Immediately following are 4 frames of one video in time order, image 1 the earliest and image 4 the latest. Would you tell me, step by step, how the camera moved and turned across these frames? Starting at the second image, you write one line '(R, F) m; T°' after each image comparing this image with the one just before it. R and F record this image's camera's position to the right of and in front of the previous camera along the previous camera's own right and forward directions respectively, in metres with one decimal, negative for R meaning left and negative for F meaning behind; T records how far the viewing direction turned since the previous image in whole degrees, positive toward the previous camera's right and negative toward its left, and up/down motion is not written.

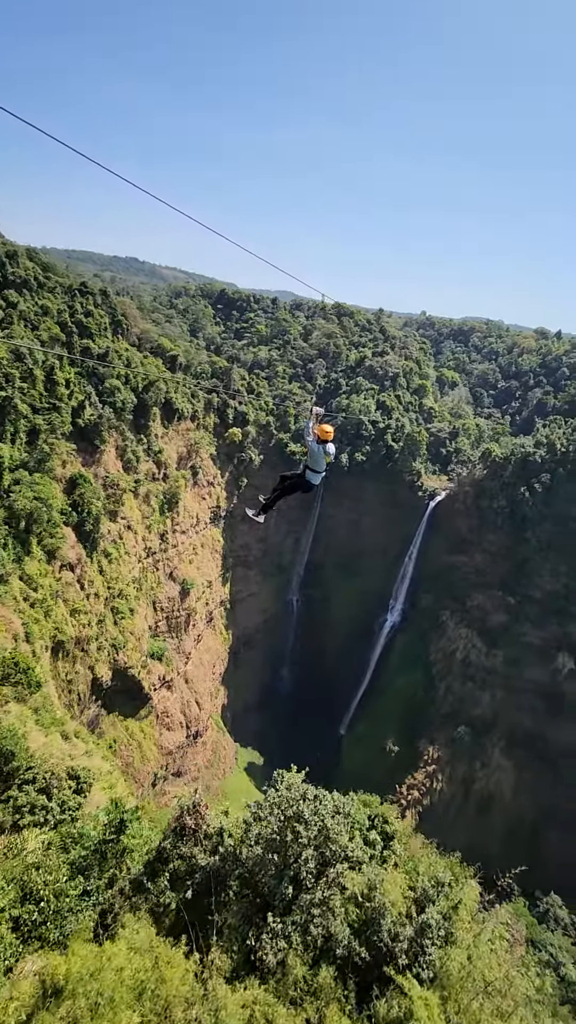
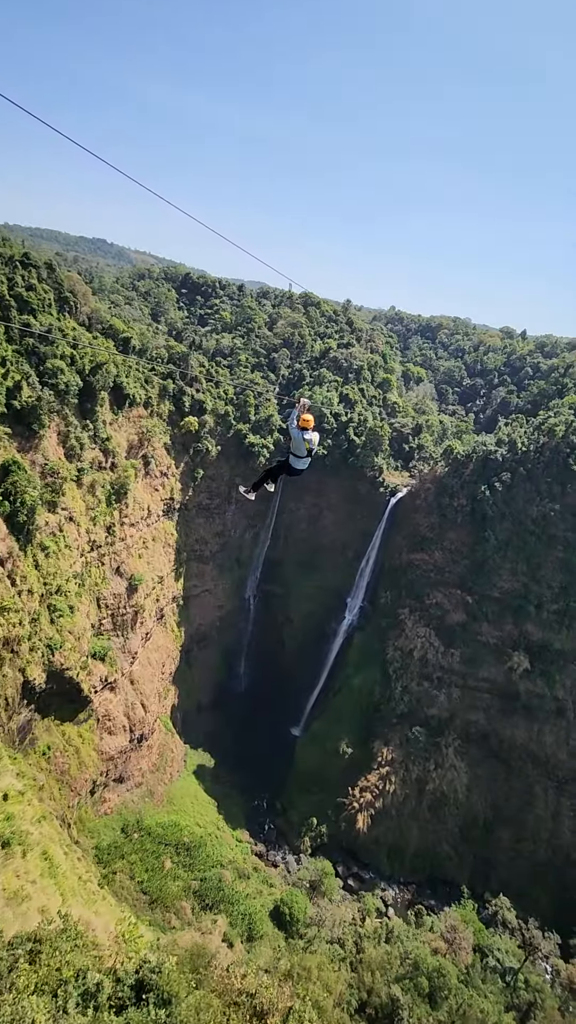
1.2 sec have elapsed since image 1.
(+0.7, +1.0) m; +3°
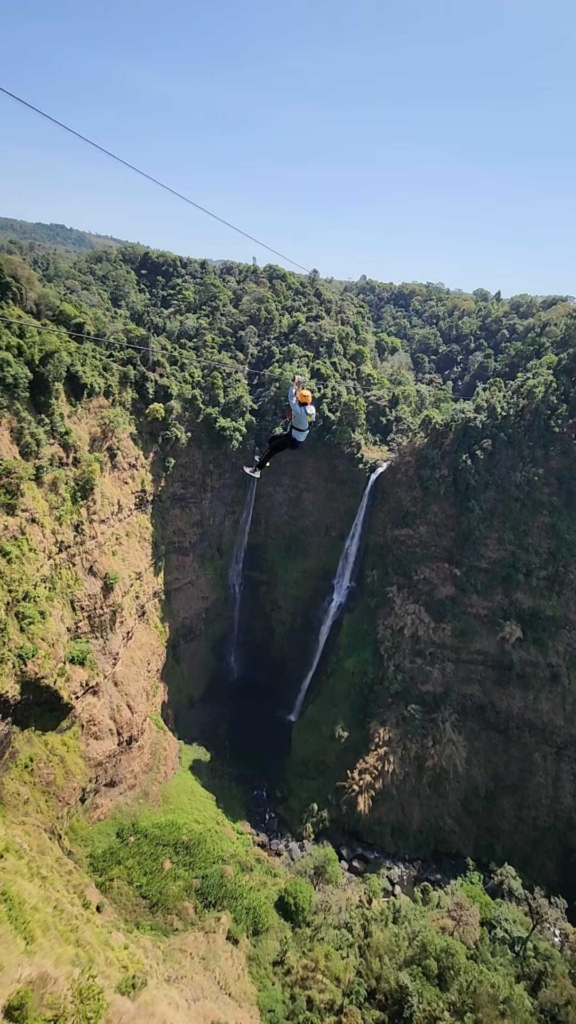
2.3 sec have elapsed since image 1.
(+0.5, +1.0) m; +1°
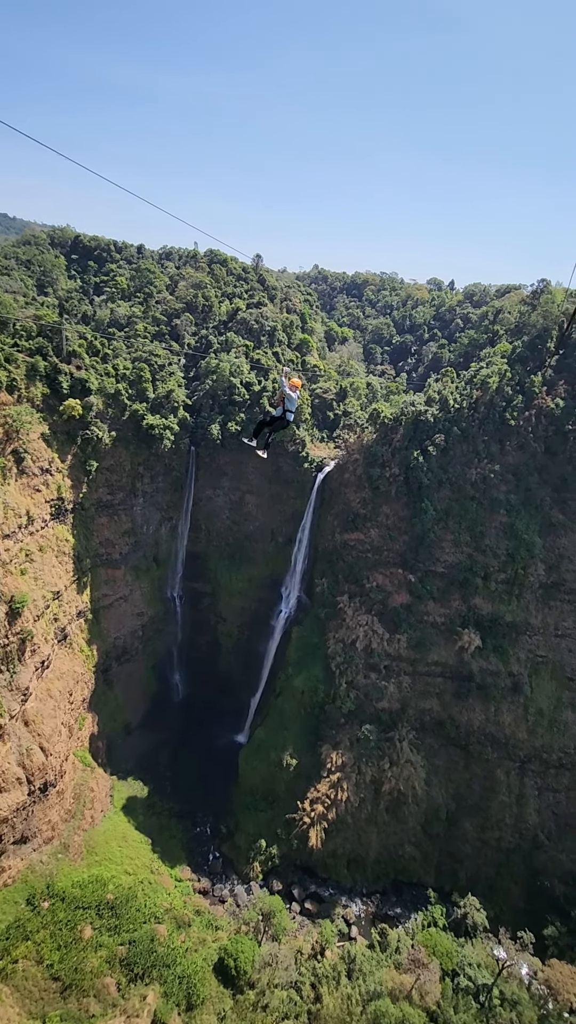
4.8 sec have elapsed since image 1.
(+1.4, +2.5) m; +4°
